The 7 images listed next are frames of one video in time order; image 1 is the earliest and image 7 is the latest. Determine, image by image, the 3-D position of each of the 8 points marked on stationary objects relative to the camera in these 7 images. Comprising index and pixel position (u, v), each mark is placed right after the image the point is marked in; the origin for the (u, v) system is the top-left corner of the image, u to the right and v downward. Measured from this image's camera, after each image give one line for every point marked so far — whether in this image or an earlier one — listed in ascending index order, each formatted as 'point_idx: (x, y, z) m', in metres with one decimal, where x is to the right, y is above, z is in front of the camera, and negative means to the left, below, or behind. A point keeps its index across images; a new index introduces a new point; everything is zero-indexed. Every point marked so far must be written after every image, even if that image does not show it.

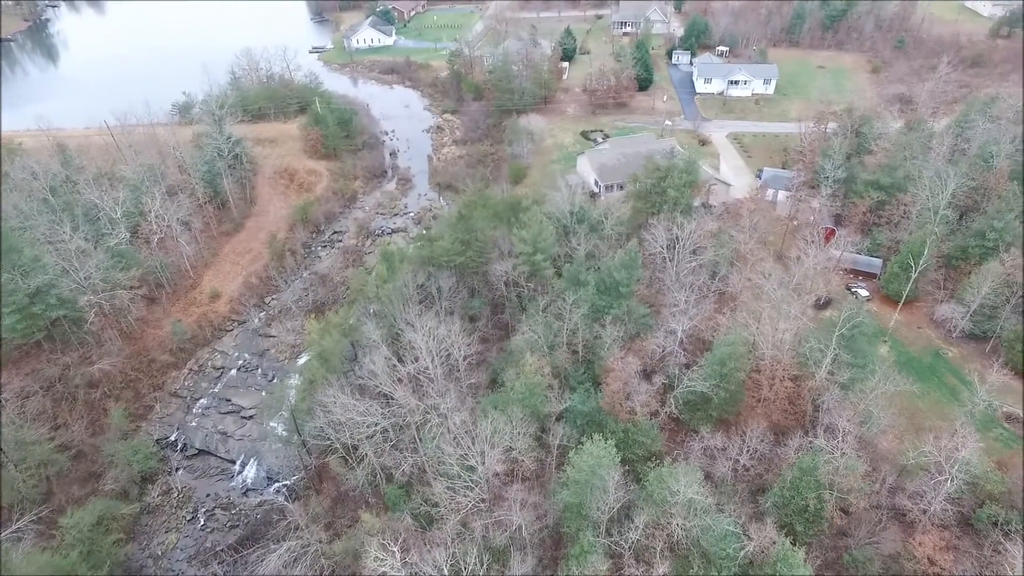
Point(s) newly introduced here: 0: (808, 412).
0: (+8.4, -3.5, +17.8) m
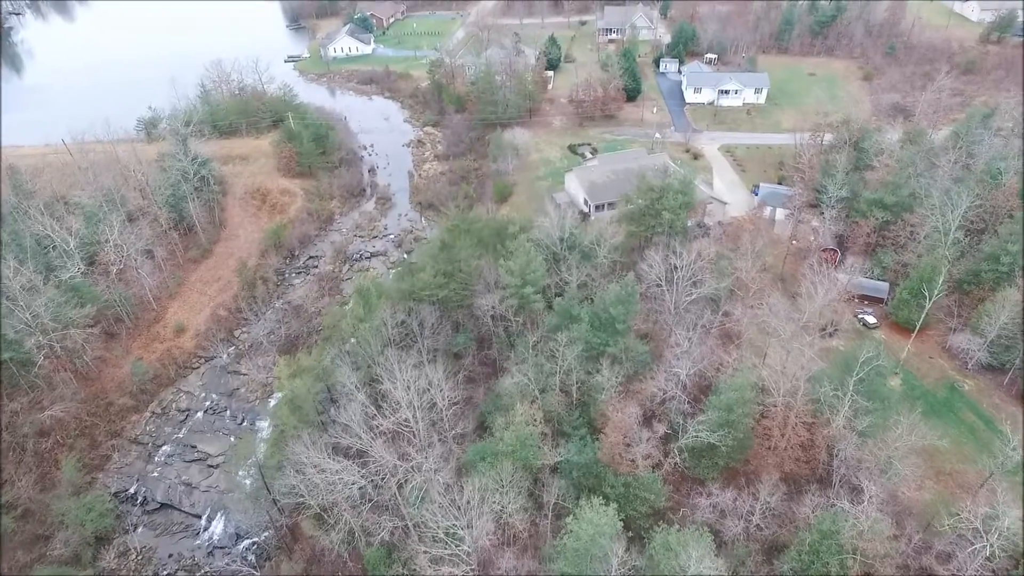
0: (+8.1, -4.5, +16.3) m
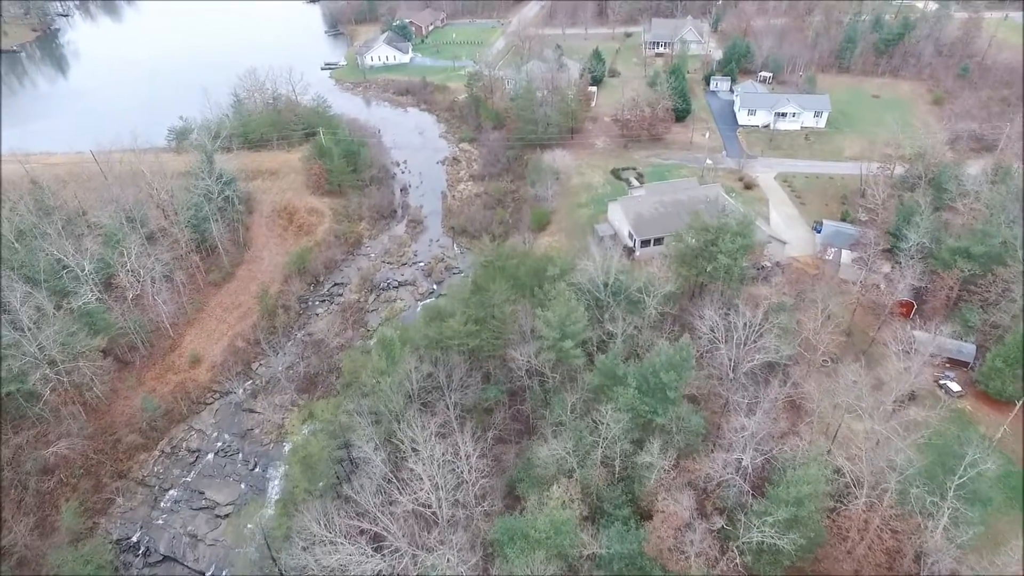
0: (+8.9, -6.4, +13.9) m
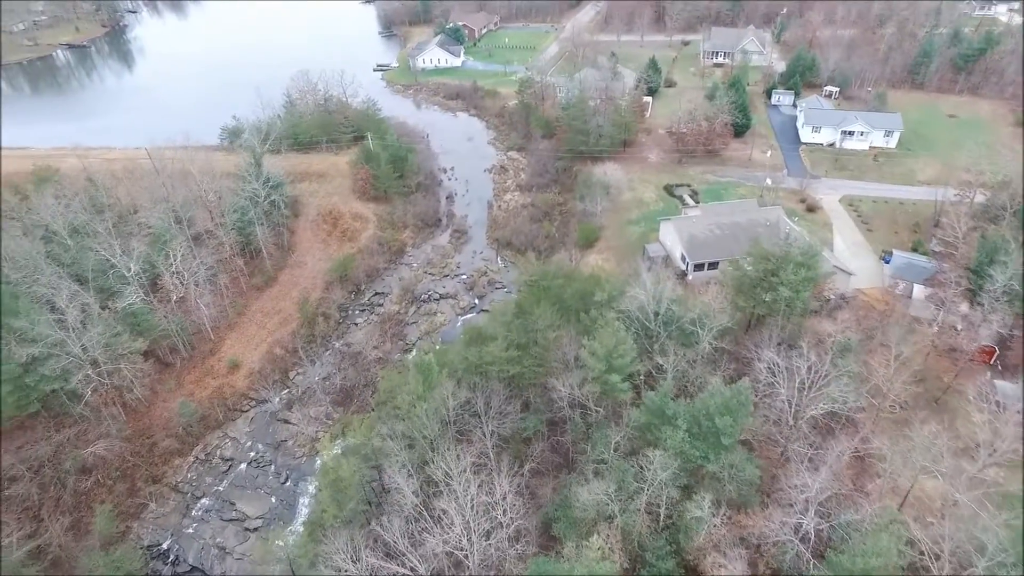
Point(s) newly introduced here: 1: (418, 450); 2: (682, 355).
0: (+9.6, -7.5, +12.5) m
1: (-2.6, -4.4, +16.9) m
2: (+5.0, -2.0, +18.4) m
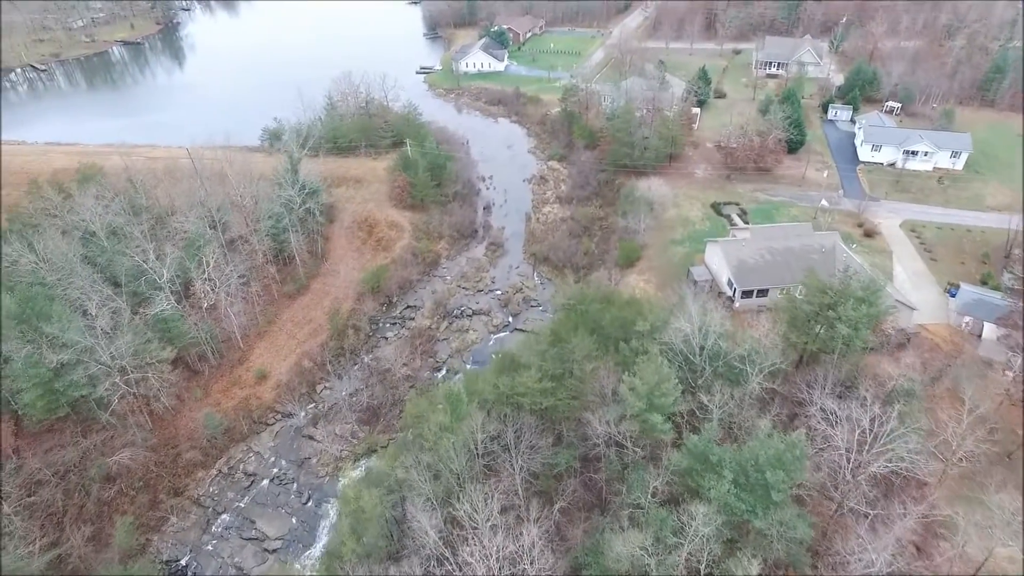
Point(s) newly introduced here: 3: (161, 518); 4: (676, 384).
0: (+9.9, -8.6, +10.9) m
1: (-1.8, -5.0, +16.1) m
2: (+5.9, -2.9, +17.1) m
3: (-11.3, -7.4, +20.0) m
4: (+4.4, -2.5, +16.6) m
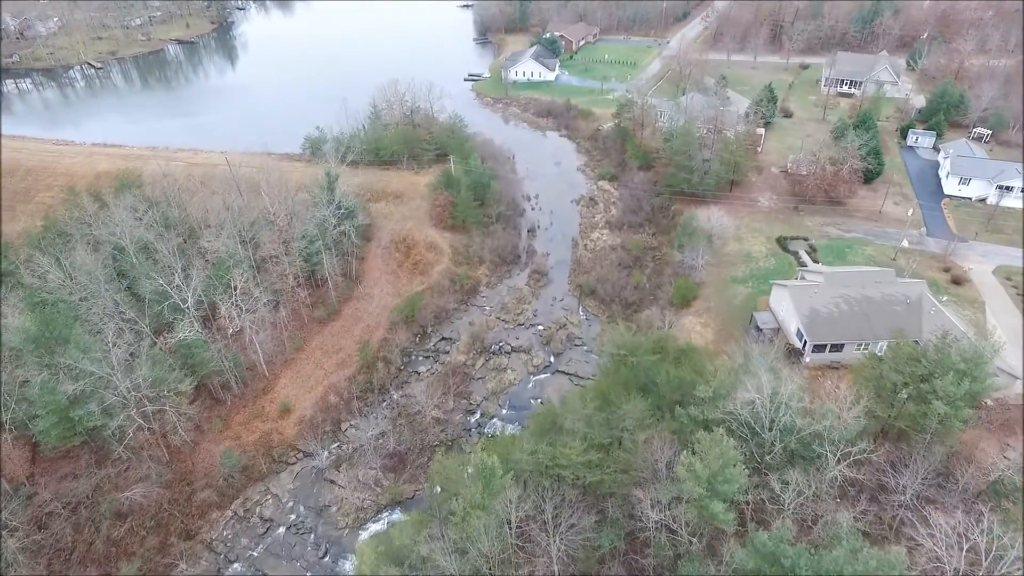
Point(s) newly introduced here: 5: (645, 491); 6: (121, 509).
0: (+10.2, -10.5, +8.4) m
1: (-1.0, -6.4, +14.2) m
2: (+6.9, -4.6, +14.8) m
3: (-10.3, -8.3, +18.8) m
4: (+5.3, -4.1, +14.4) m
5: (+3.2, -4.9, +15.2) m
6: (-11.9, -6.8, +18.8) m
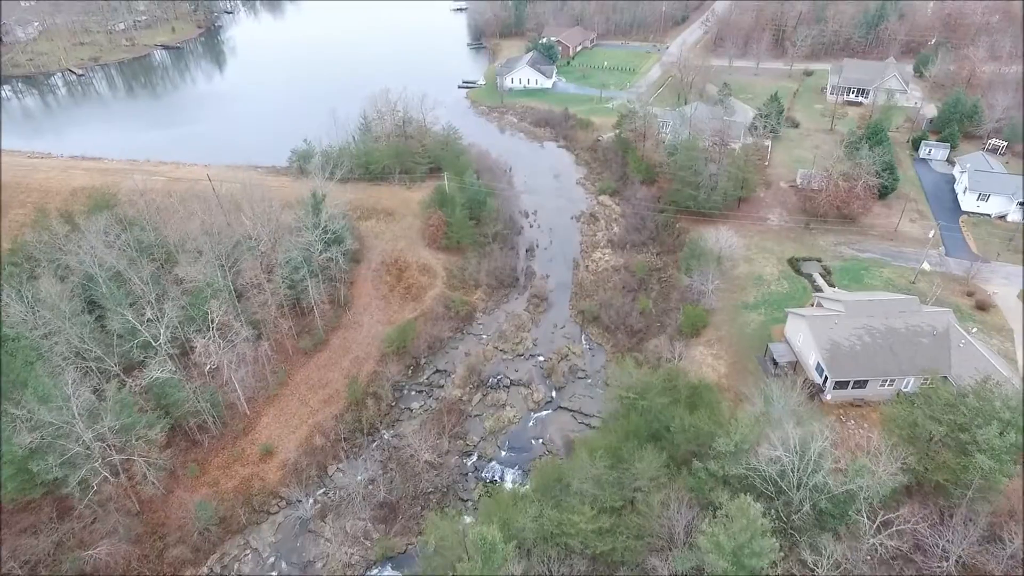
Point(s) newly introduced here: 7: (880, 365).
0: (+10.4, -11.5, +6.9) m
1: (-0.9, -7.4, +12.7) m
2: (+6.9, -5.6, +13.3) m
3: (-10.2, -9.4, +17.1) m
4: (+5.4, -5.2, +12.8) m
5: (+3.3, -6.0, +13.6) m
6: (-11.9, -7.9, +17.2) m
7: (+11.5, -2.4, +19.4) m
